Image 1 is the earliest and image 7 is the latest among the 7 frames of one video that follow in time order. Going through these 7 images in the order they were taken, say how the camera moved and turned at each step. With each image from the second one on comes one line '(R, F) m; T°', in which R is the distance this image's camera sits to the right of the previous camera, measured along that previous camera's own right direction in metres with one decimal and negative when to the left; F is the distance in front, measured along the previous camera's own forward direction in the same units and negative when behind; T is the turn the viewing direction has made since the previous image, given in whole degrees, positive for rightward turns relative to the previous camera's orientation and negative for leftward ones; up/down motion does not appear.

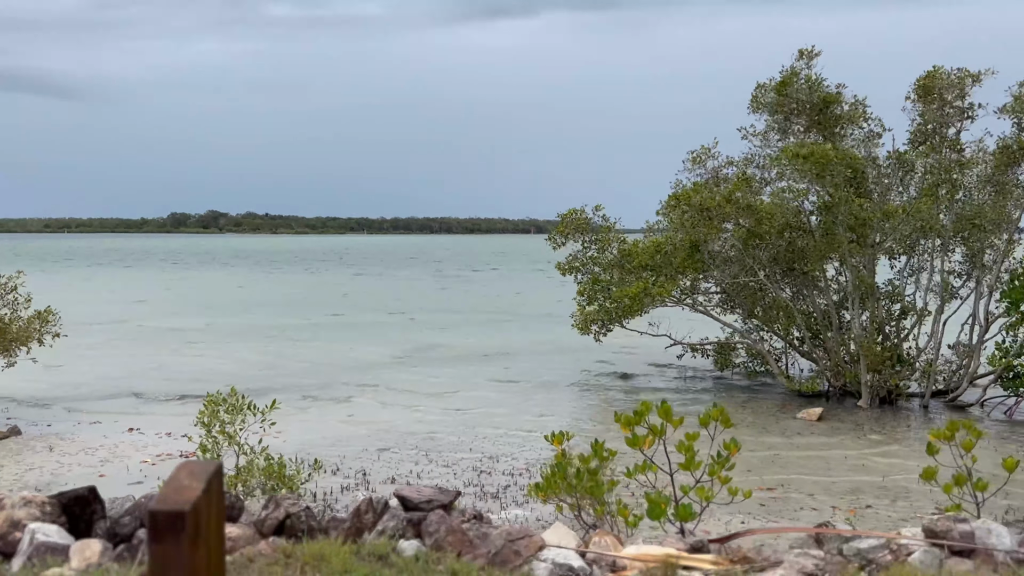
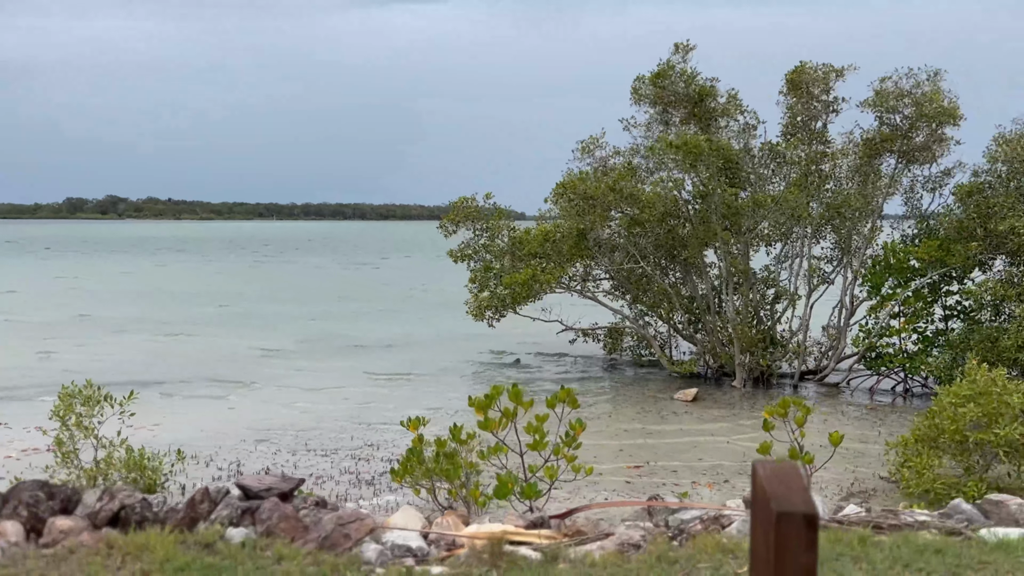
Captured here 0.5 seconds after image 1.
(+0.5, -0.2) m; +6°
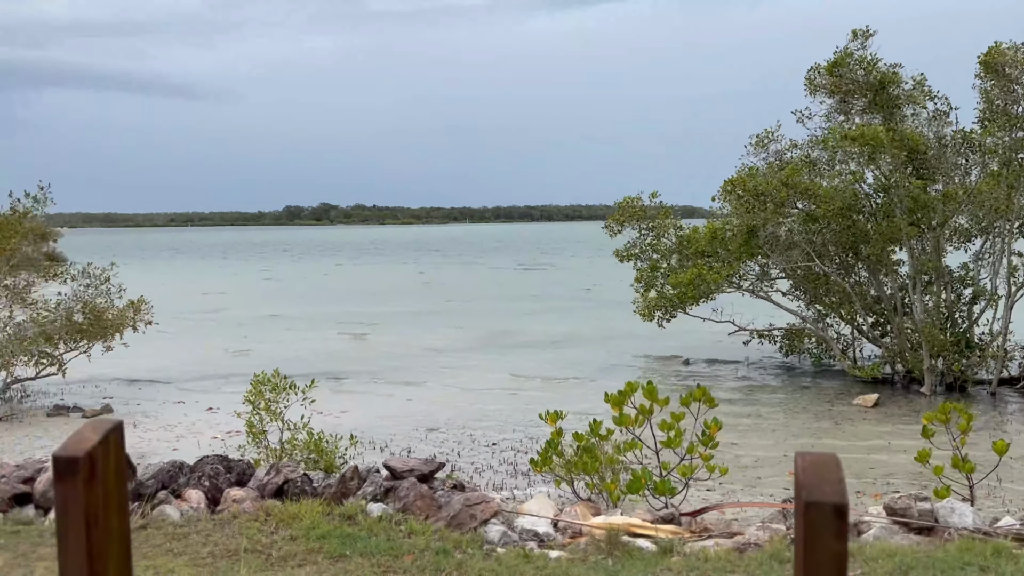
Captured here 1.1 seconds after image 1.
(+0.4, -0.2) m; -13°
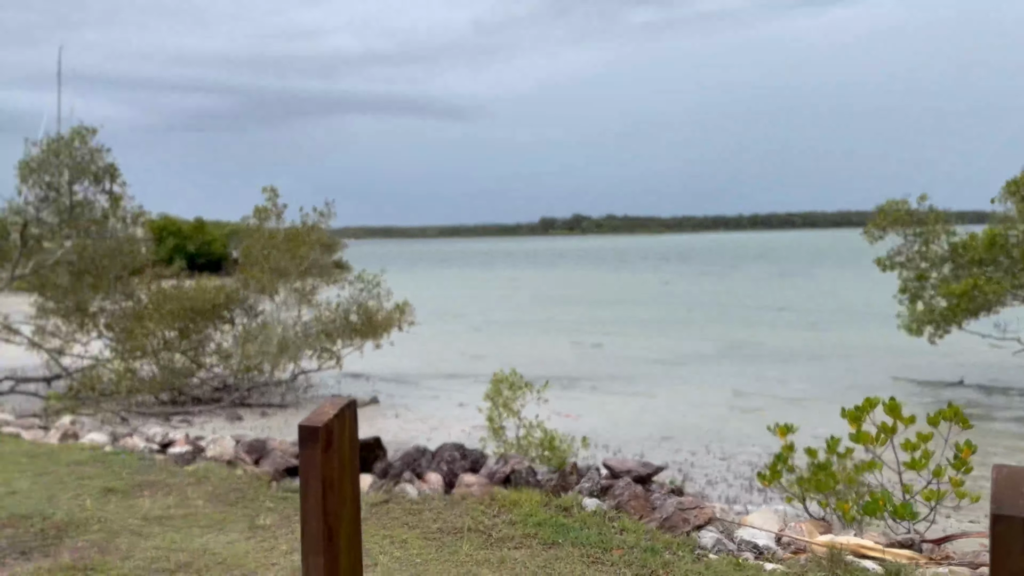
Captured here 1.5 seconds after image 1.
(+0.3, -0.1) m; -17°
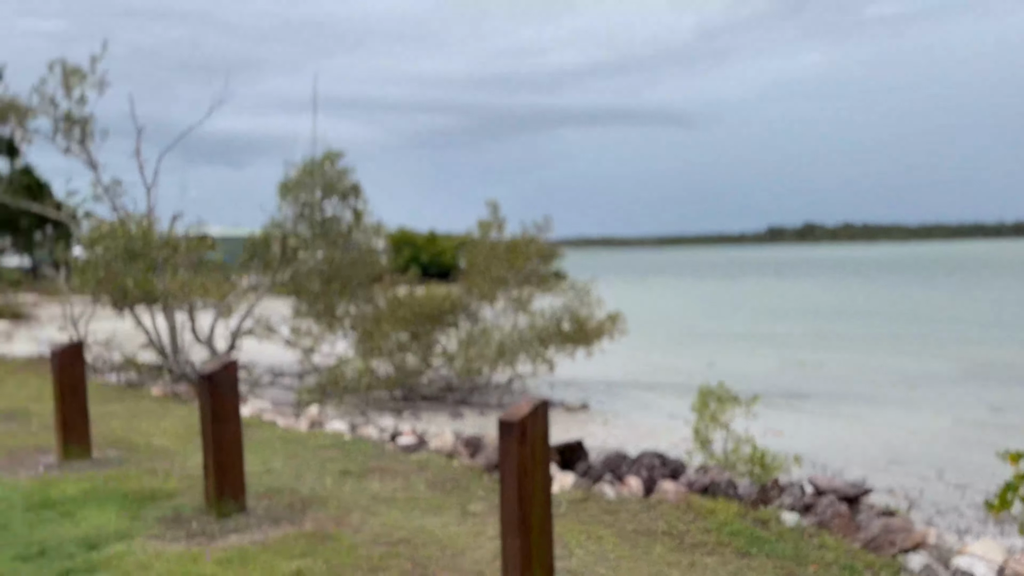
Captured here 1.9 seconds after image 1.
(+0.2, -0.3) m; -15°
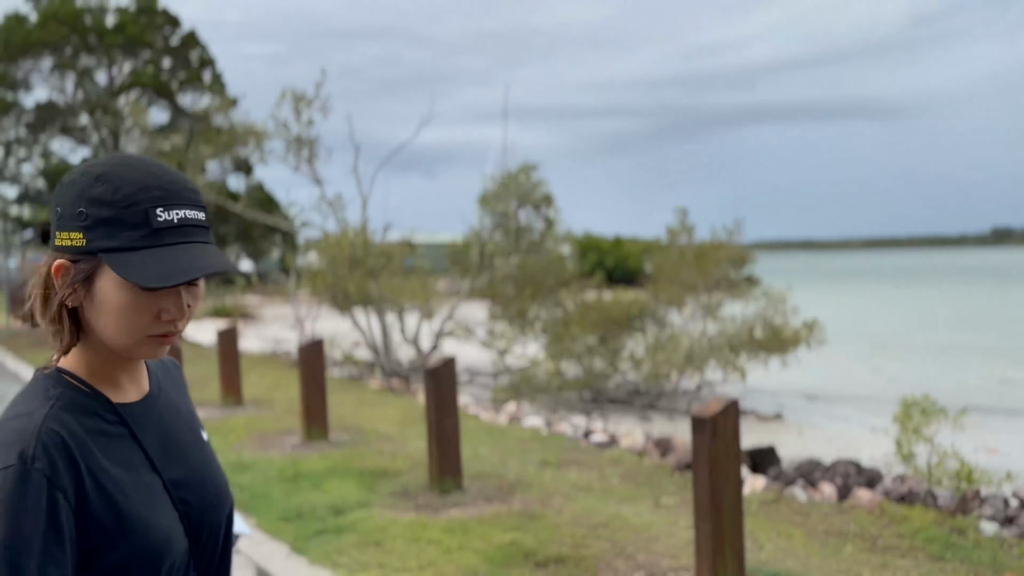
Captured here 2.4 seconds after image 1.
(0.0, -0.5) m; -13°
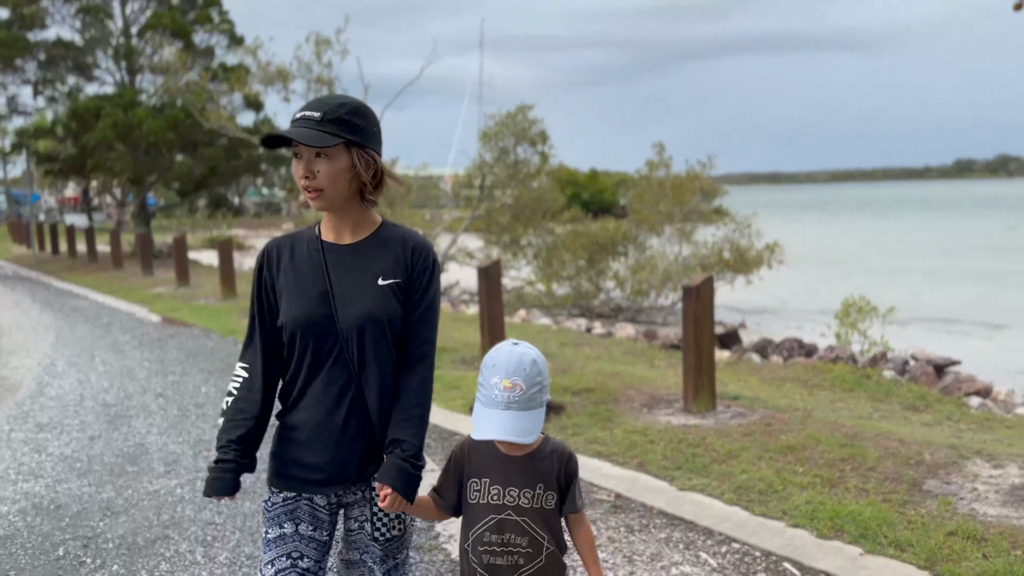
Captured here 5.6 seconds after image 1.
(-0.6, -2.1) m; +2°
